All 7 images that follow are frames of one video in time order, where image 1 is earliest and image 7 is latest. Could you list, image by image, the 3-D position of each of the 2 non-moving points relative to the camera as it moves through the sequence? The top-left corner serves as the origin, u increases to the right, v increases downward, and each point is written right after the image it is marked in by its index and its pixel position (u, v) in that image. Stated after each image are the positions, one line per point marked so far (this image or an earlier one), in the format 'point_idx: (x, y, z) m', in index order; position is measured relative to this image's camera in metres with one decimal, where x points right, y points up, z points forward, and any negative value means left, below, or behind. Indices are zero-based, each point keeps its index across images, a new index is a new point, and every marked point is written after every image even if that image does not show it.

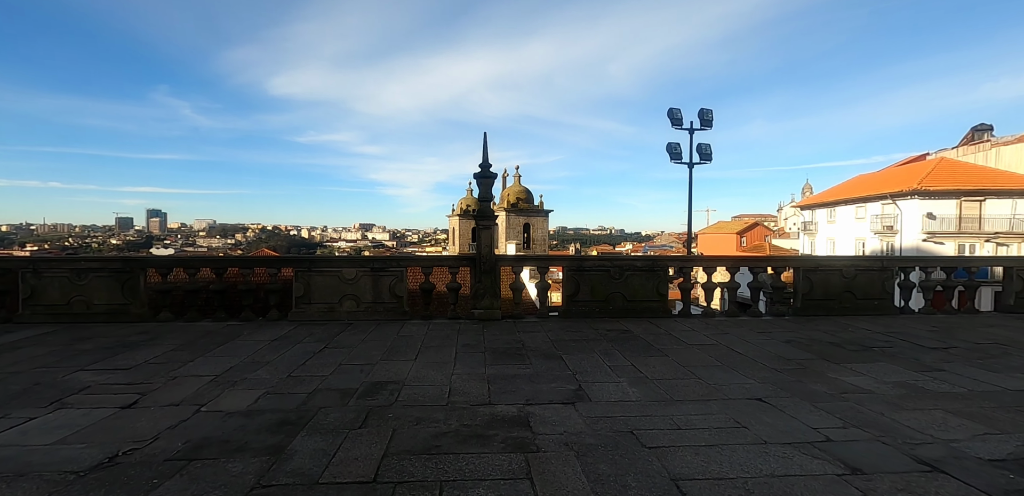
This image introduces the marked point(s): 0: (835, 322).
0: (+4.0, -0.9, +6.2) m
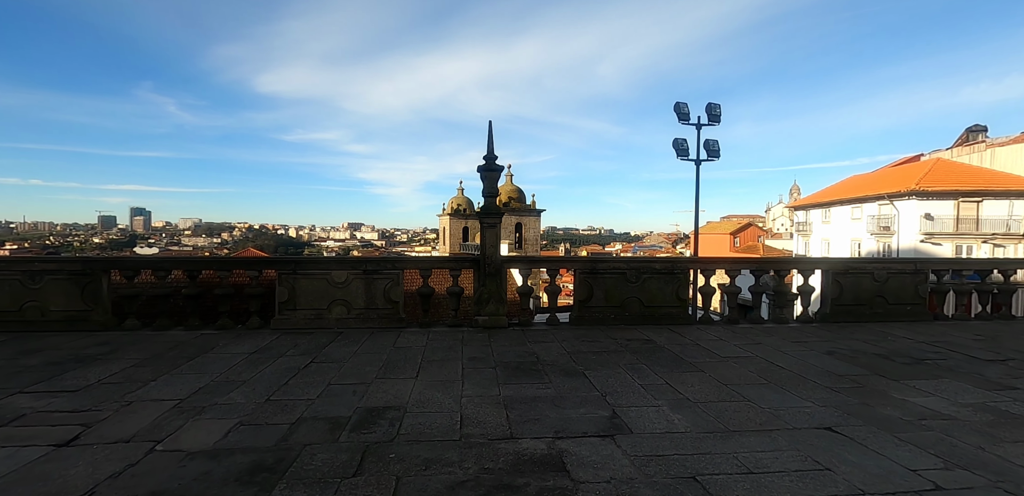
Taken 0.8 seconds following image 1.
0: (+4.1, -0.9, +5.7) m
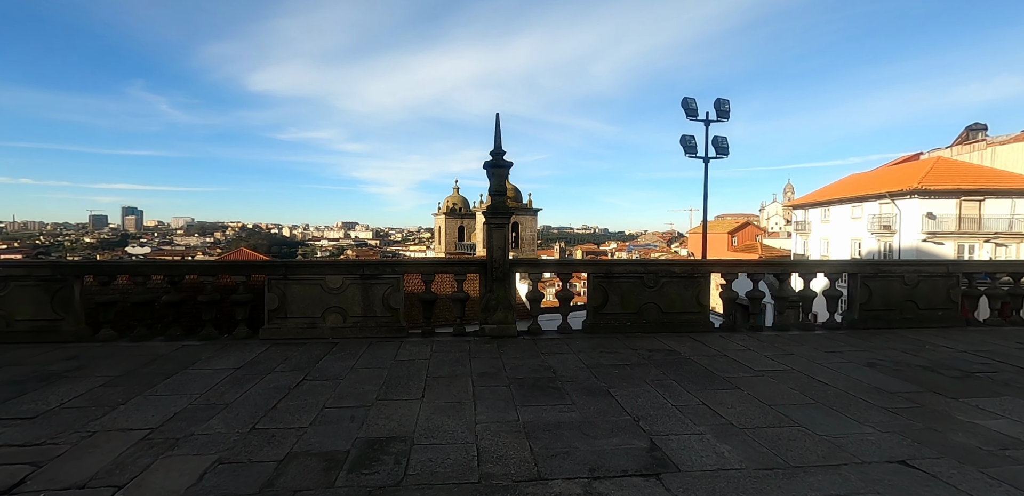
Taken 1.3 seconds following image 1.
0: (+4.2, -1.0, +5.3) m
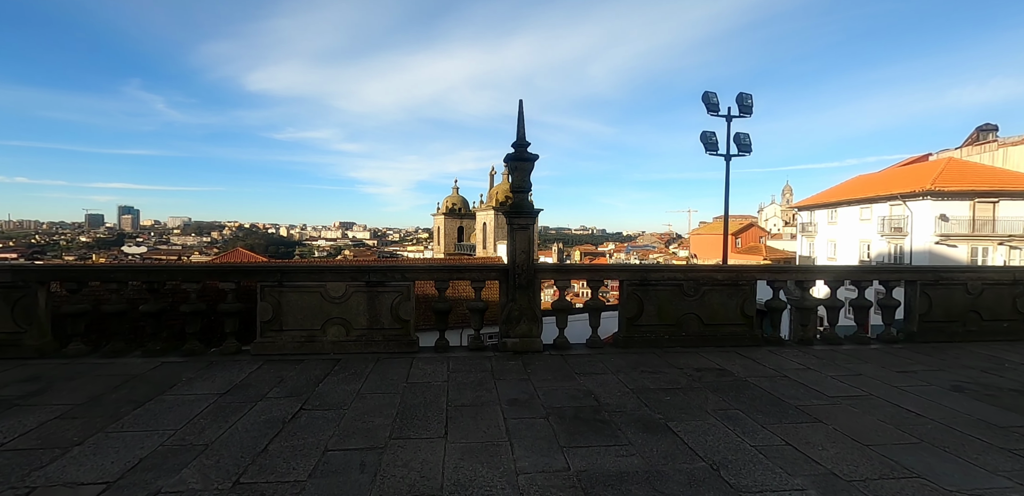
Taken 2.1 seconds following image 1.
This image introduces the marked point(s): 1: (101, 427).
0: (+4.5, -1.0, +4.8) m
1: (-2.4, -1.0, +2.8) m
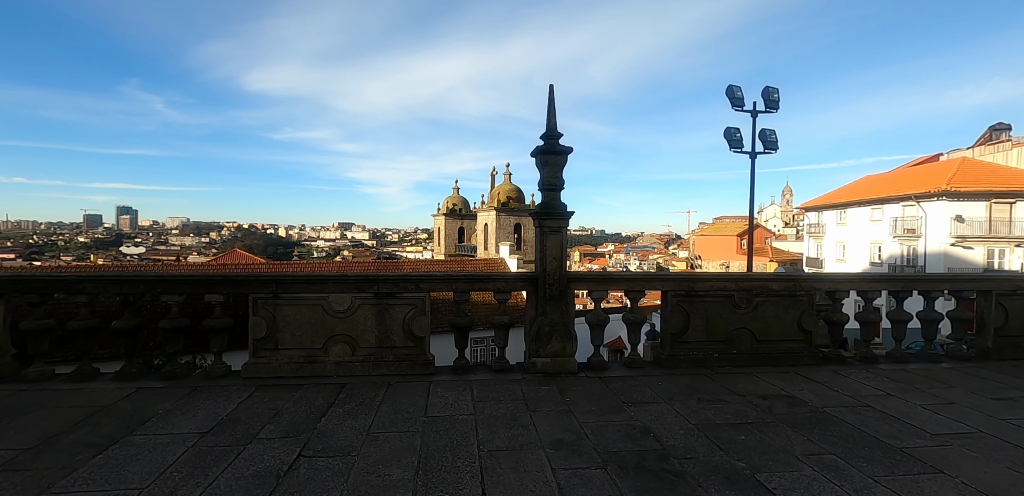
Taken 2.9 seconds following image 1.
0: (+4.7, -1.1, +4.2) m
1: (-2.1, -1.1, +2.2) m
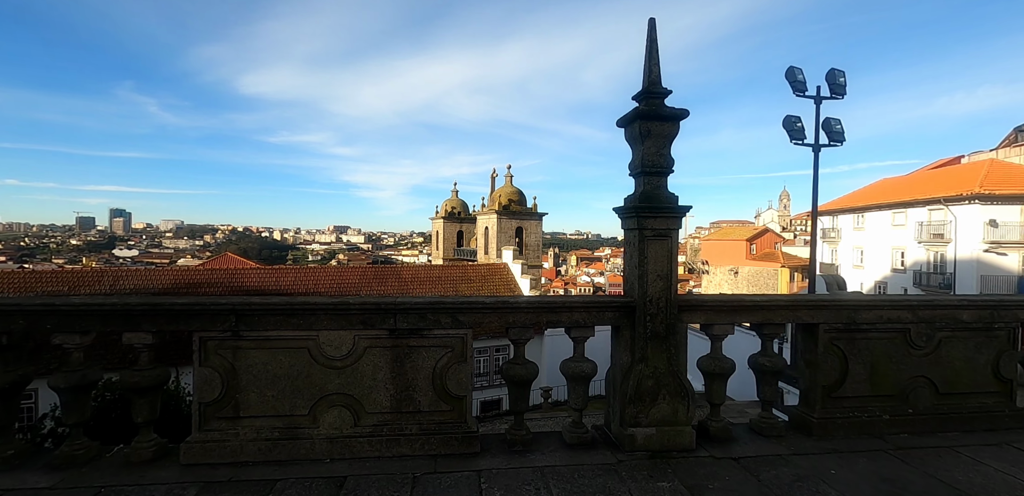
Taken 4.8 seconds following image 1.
0: (+5.2, -1.2, +2.9) m
1: (-1.6, -1.1, +0.9) m
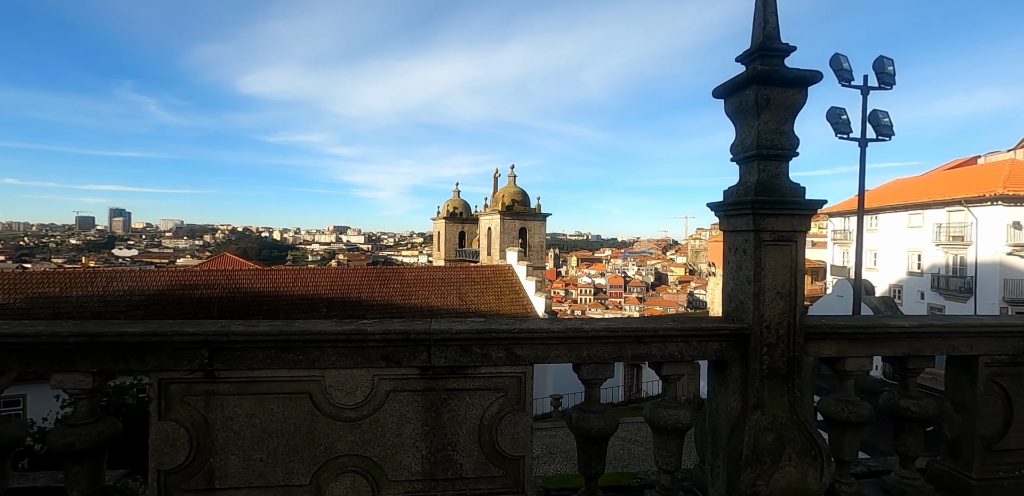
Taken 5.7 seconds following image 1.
0: (+5.4, -1.2, +2.2) m
1: (-1.4, -1.1, +0.2) m
